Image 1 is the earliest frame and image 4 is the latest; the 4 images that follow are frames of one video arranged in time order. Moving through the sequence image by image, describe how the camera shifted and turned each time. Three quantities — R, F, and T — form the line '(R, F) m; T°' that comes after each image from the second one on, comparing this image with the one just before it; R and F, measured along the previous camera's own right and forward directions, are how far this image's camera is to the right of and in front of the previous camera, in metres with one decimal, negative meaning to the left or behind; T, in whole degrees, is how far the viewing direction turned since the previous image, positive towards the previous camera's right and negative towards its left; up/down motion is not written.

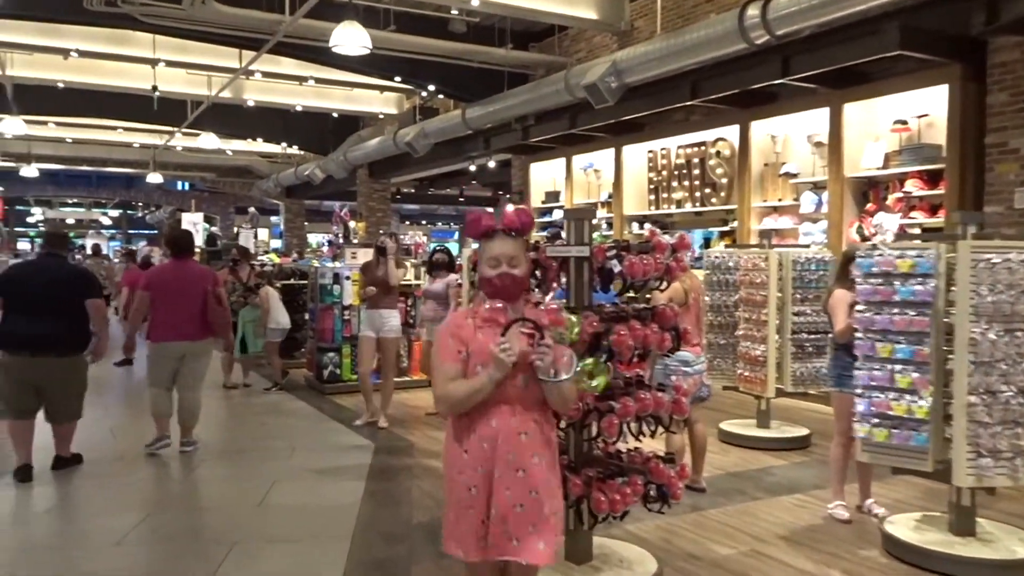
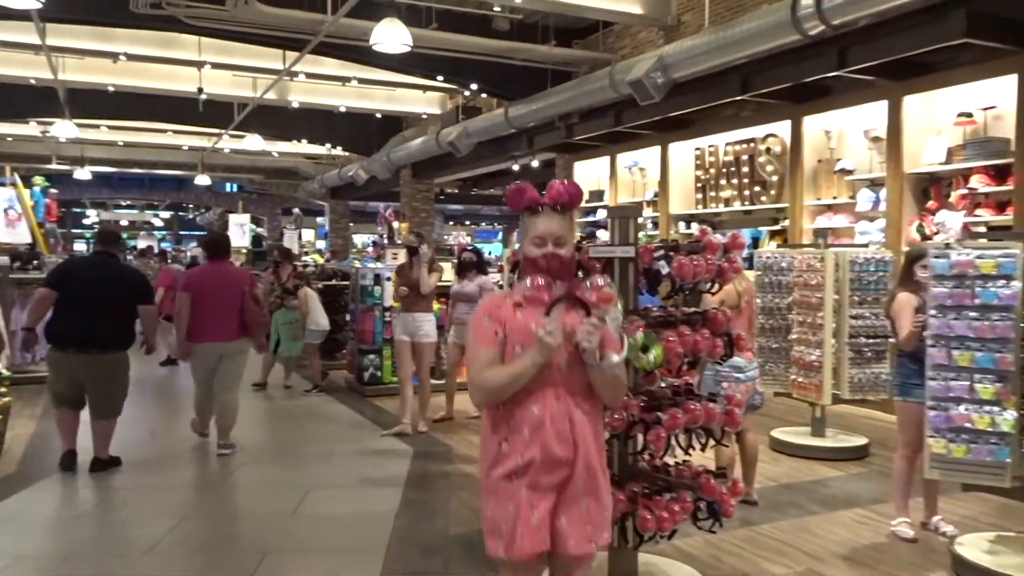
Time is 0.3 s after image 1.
(0.0, +0.2) m; -3°
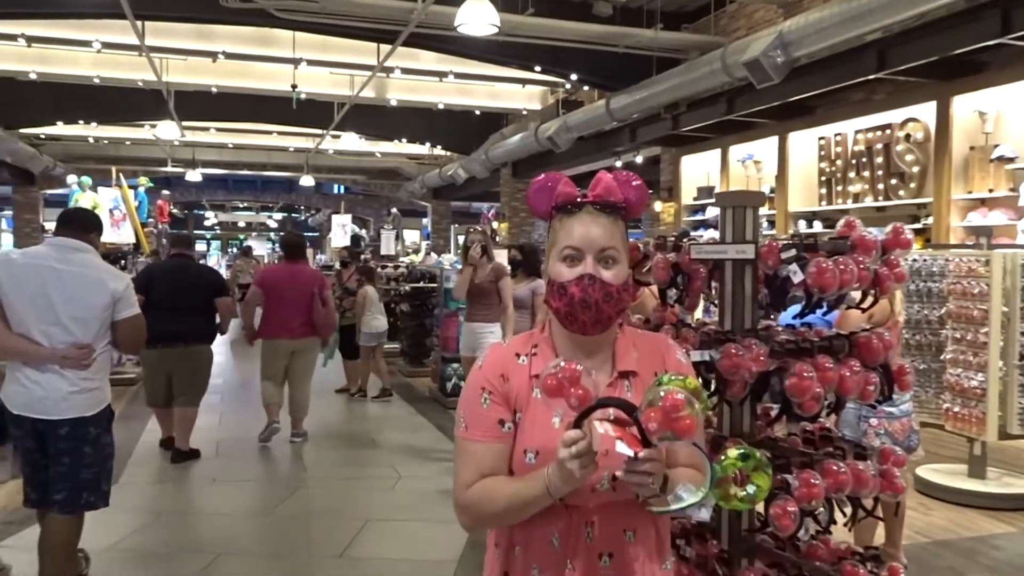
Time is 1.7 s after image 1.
(+0.1, +0.7) m; -7°
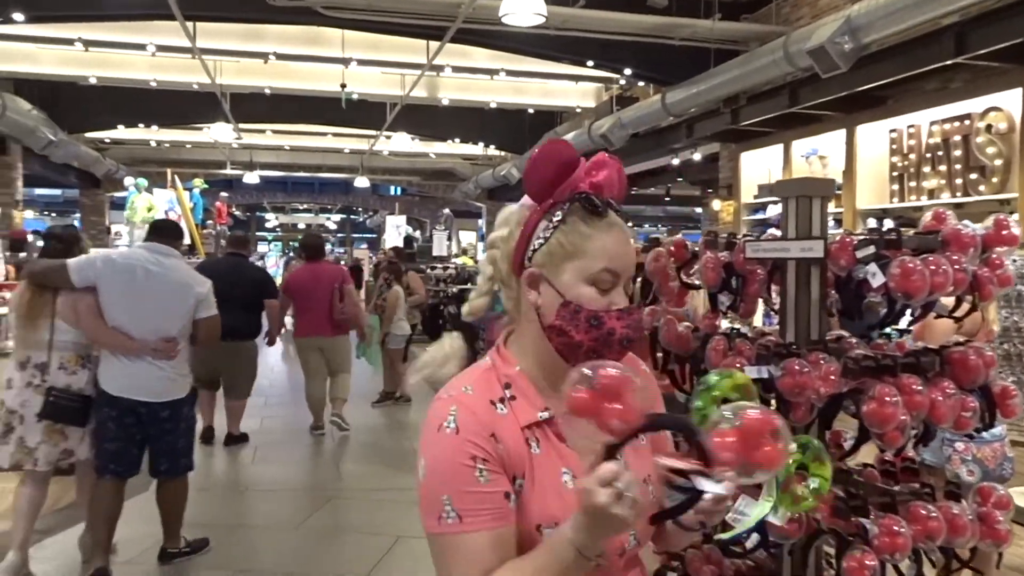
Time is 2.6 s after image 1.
(+0.1, +0.3) m; -4°
